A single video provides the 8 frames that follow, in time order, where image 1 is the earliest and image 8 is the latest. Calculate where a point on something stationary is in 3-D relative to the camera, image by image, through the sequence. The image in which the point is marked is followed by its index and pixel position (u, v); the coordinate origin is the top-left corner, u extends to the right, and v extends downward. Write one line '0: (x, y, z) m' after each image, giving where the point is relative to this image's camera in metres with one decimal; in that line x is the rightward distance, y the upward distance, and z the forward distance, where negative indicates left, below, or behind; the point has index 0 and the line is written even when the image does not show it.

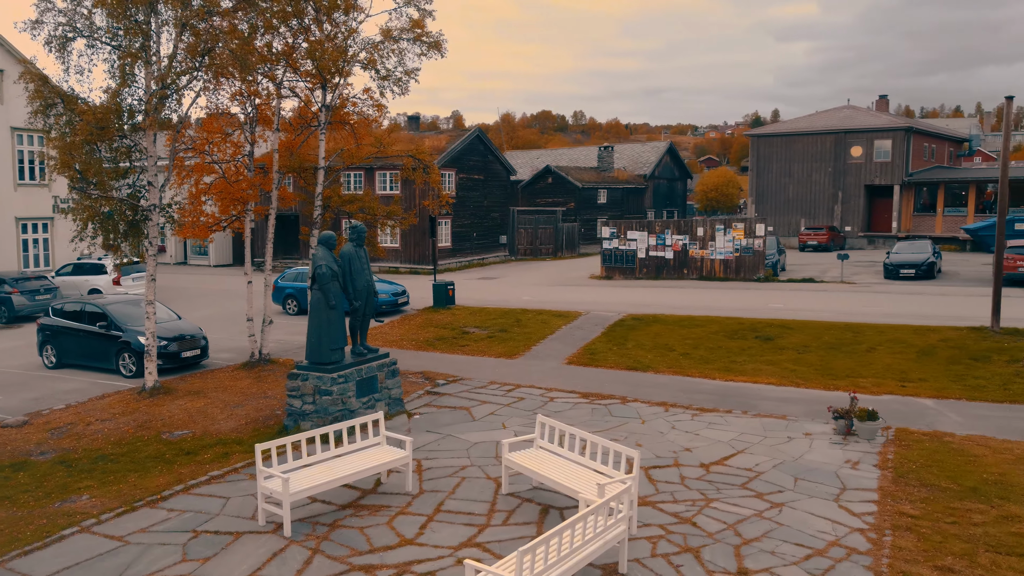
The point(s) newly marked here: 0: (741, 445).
0: (+2.7, -1.9, +9.7) m
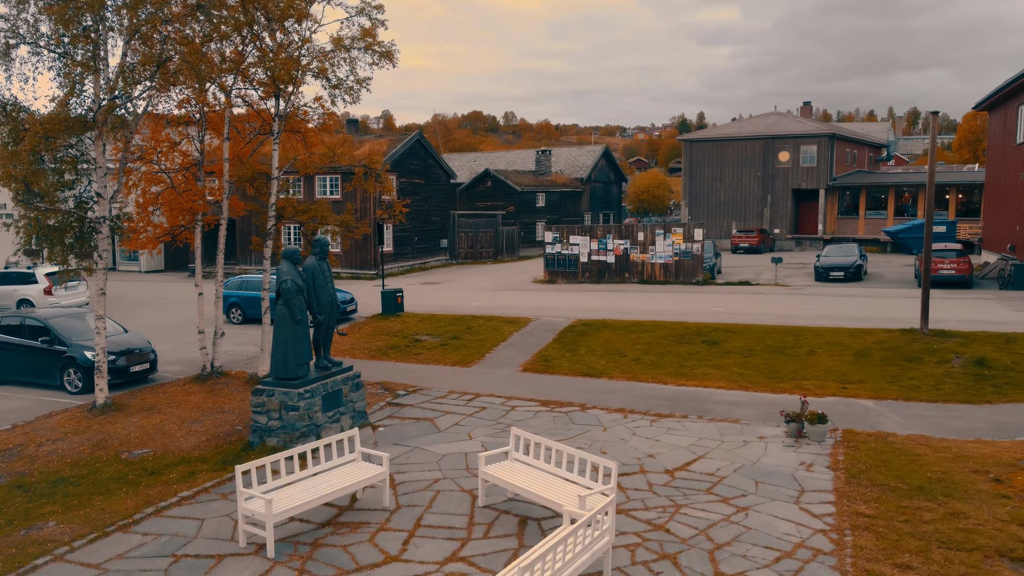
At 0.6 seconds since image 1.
0: (+2.3, -2.0, +10.1) m
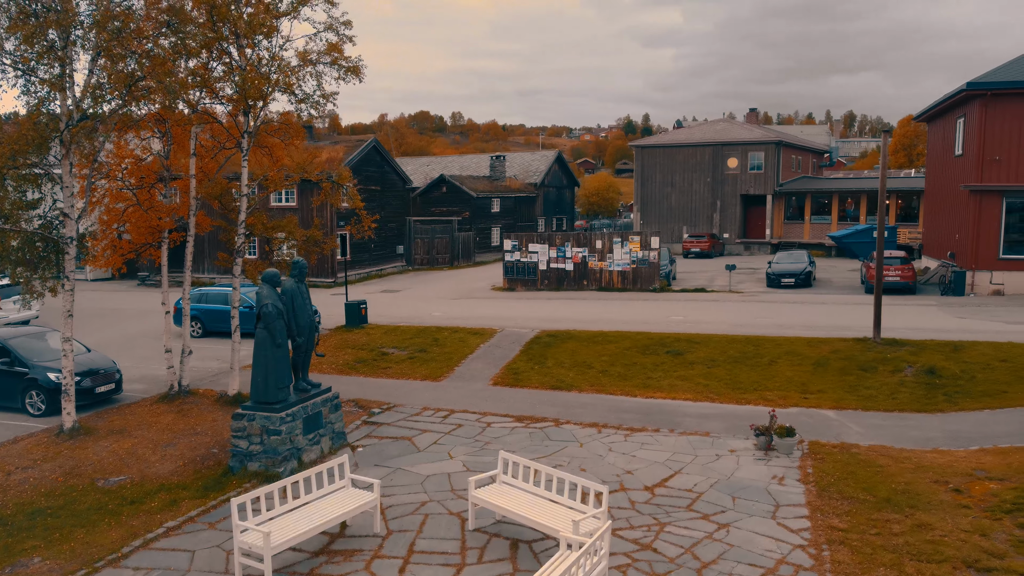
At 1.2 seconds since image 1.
0: (+2.1, -2.3, +10.4) m
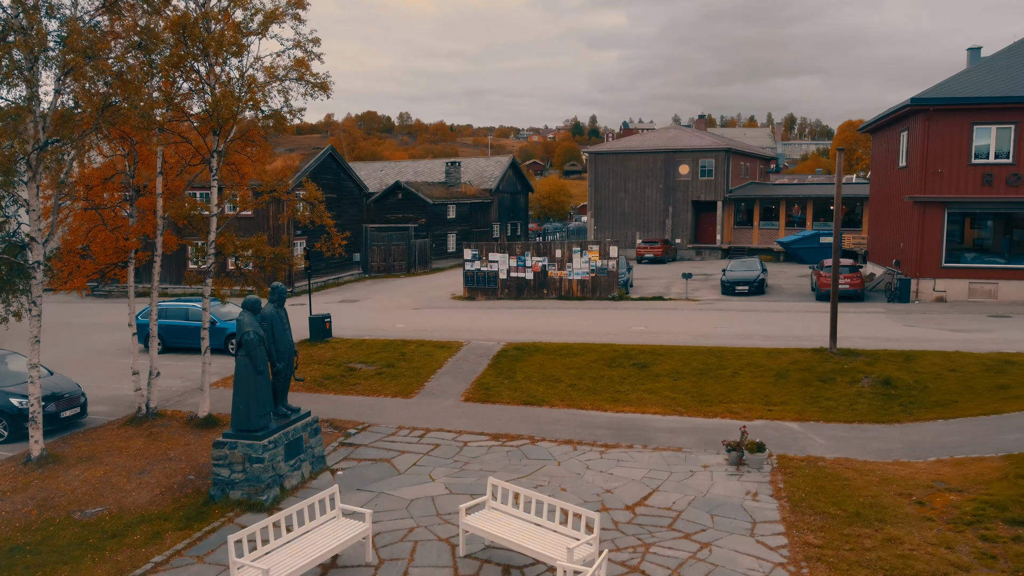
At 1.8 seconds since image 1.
0: (+1.9, -2.5, +10.6) m
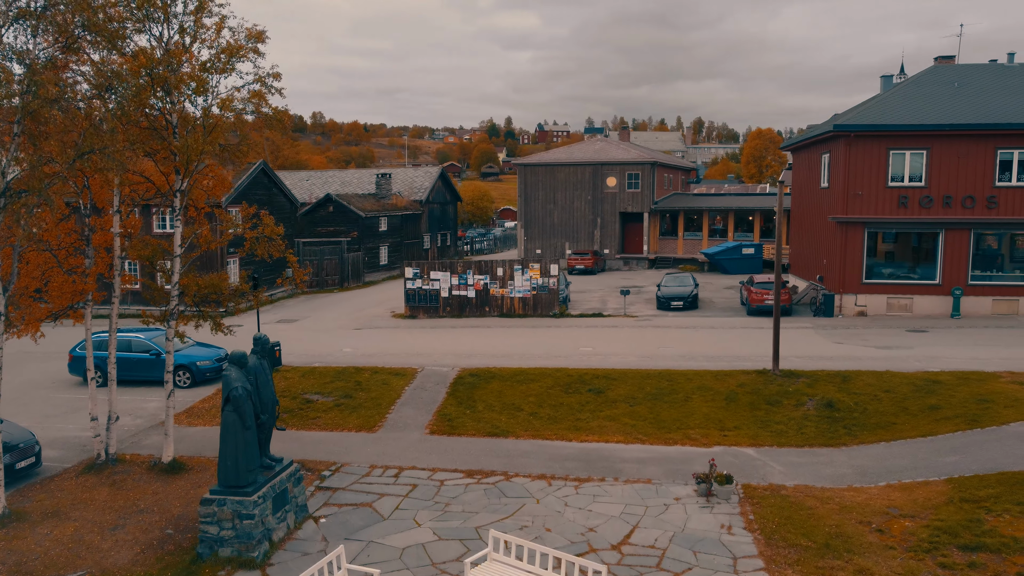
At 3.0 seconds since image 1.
0: (+1.6, -3.1, +11.1) m
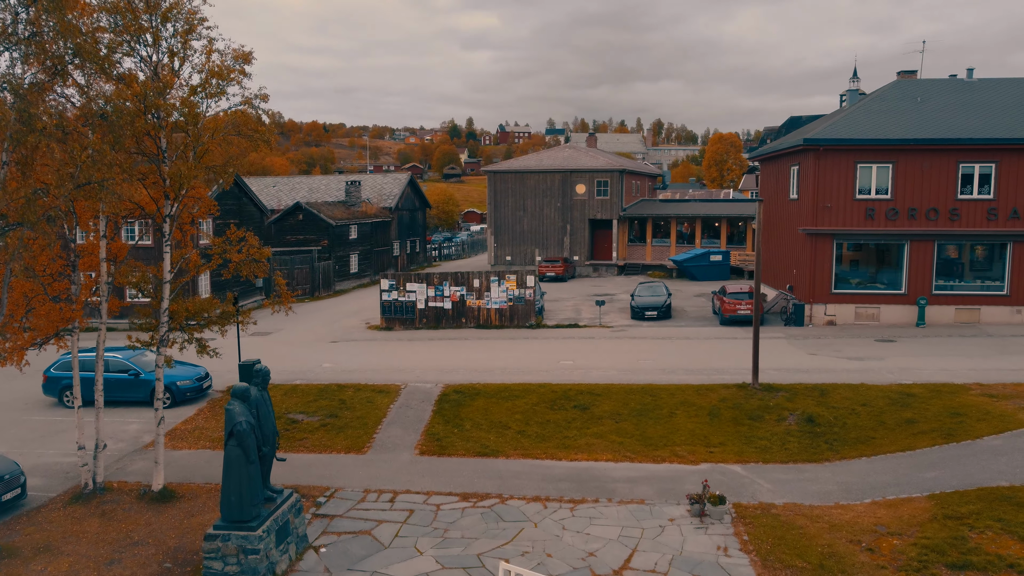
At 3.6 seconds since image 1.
0: (+1.6, -3.5, +11.2) m
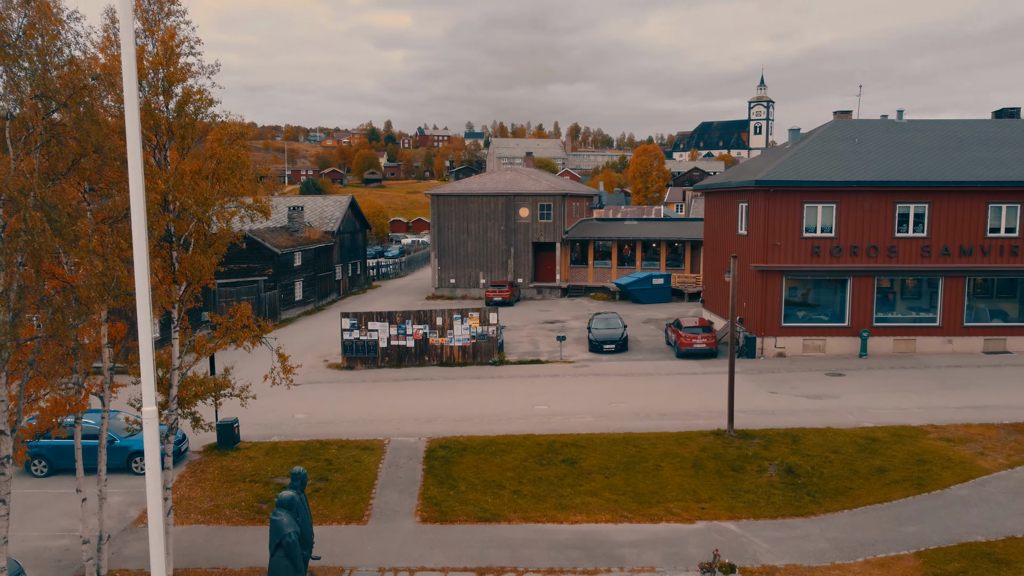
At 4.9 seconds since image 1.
0: (+2.0, -4.7, +11.7) m
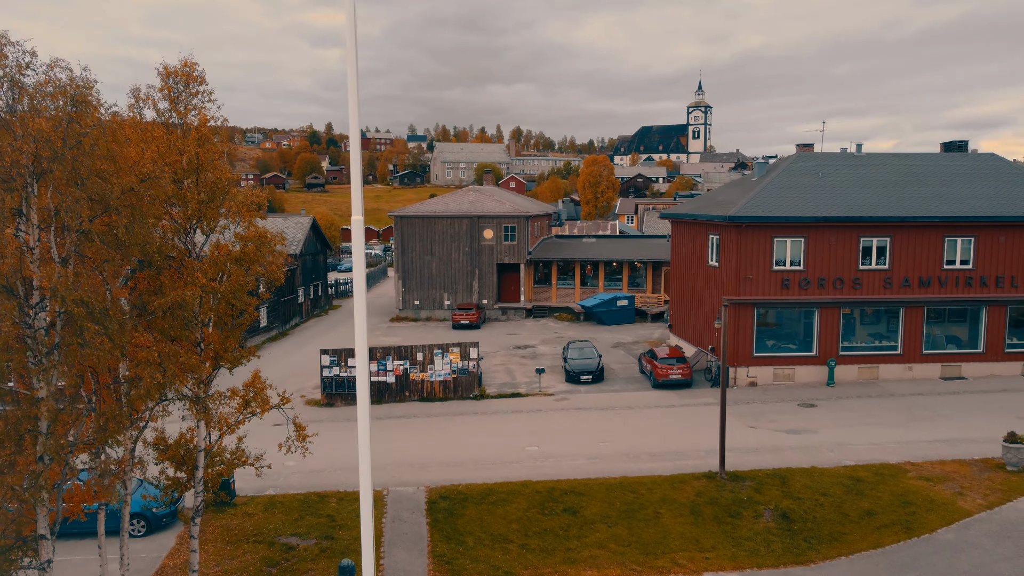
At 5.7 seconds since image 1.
0: (+2.5, -5.9, +12.1) m
